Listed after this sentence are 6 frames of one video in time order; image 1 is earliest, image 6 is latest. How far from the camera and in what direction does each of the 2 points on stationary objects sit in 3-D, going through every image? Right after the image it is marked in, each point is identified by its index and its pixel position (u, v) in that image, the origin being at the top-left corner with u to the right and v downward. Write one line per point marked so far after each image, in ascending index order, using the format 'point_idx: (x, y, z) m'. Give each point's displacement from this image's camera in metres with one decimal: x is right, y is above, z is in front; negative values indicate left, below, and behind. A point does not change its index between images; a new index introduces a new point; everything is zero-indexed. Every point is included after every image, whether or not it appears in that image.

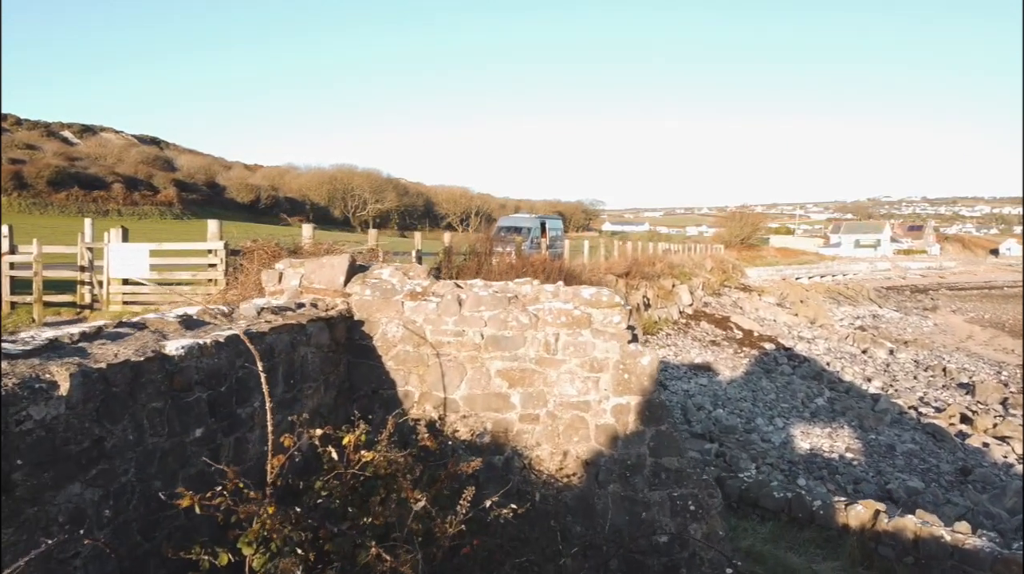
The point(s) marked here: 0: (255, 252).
0: (-2.9, +0.4, +8.0) m
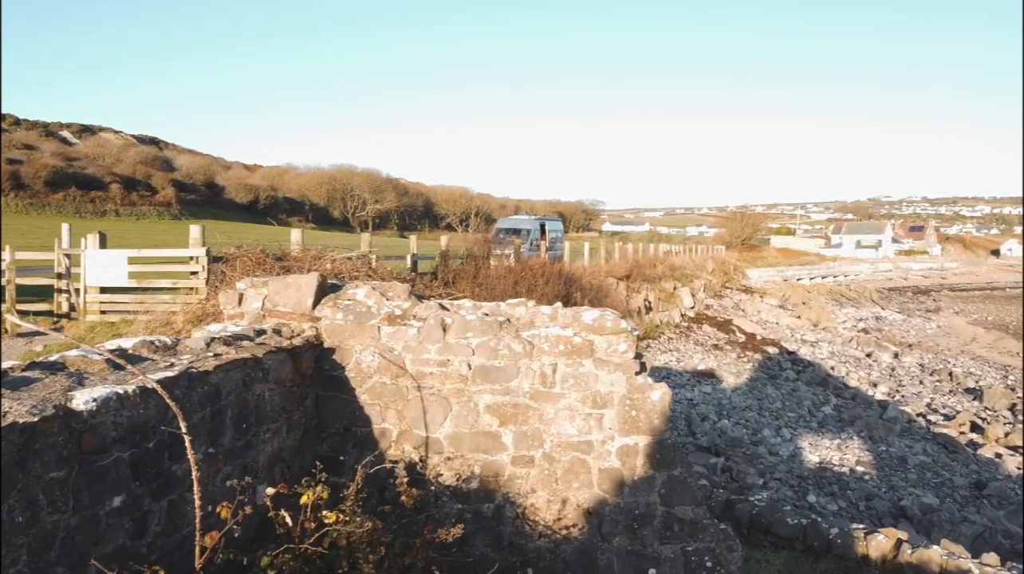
0: (-2.9, +0.3, +7.6) m
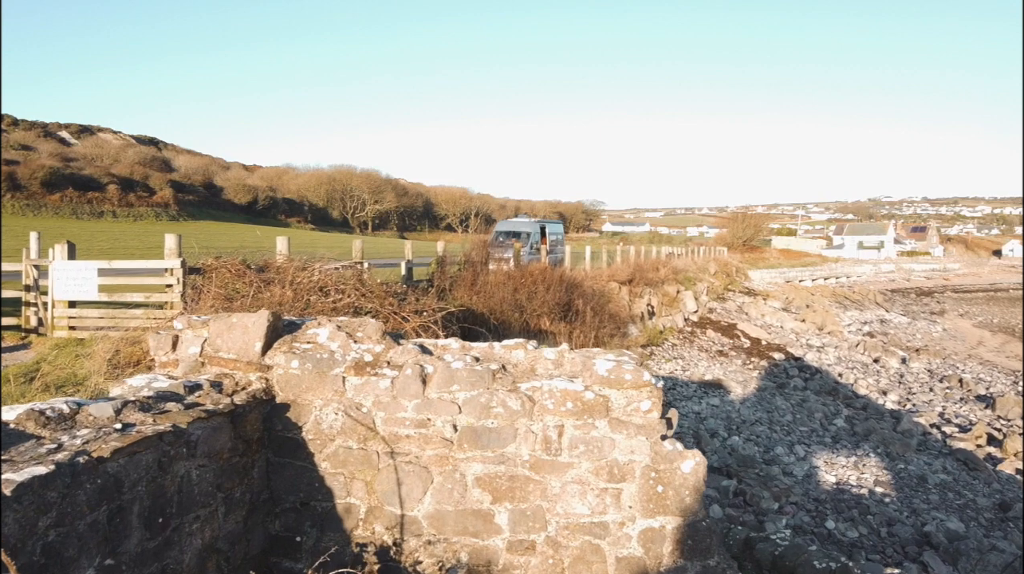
0: (-3.0, +0.2, +7.1) m
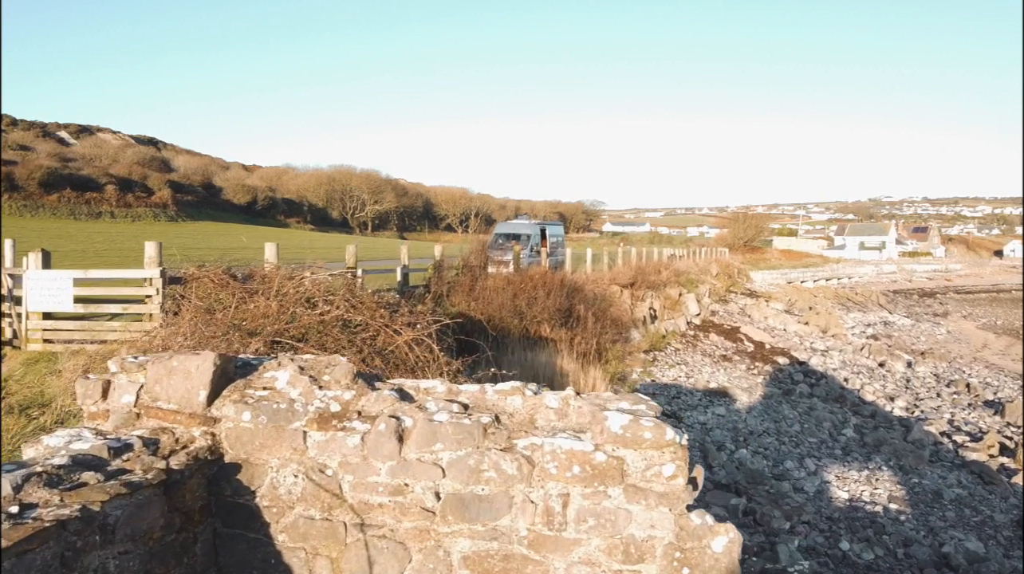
0: (-3.0, +0.1, +6.7) m
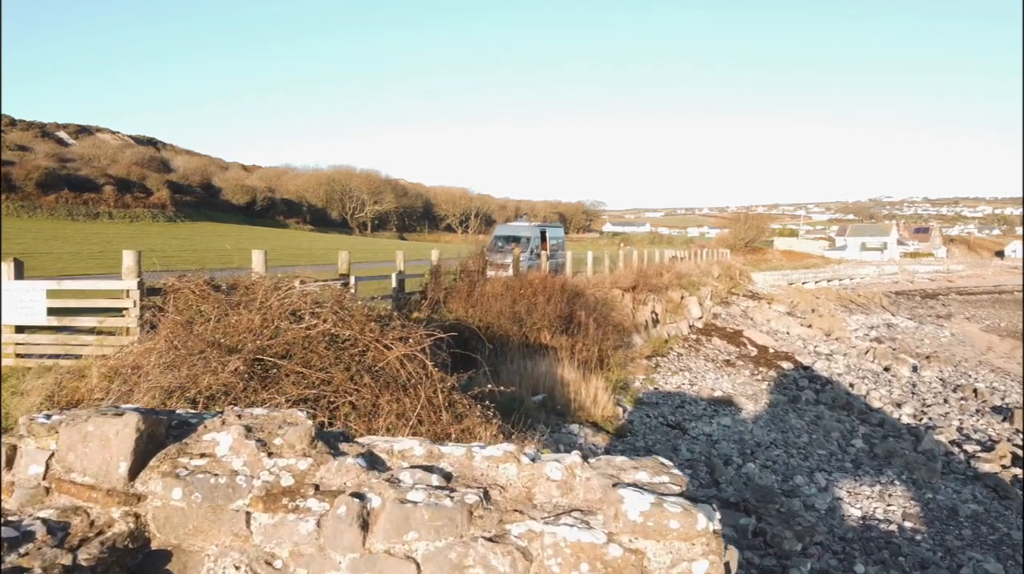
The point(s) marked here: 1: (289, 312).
0: (-3.0, 0.0, +6.4) m
1: (-1.9, -0.2, +6.0) m
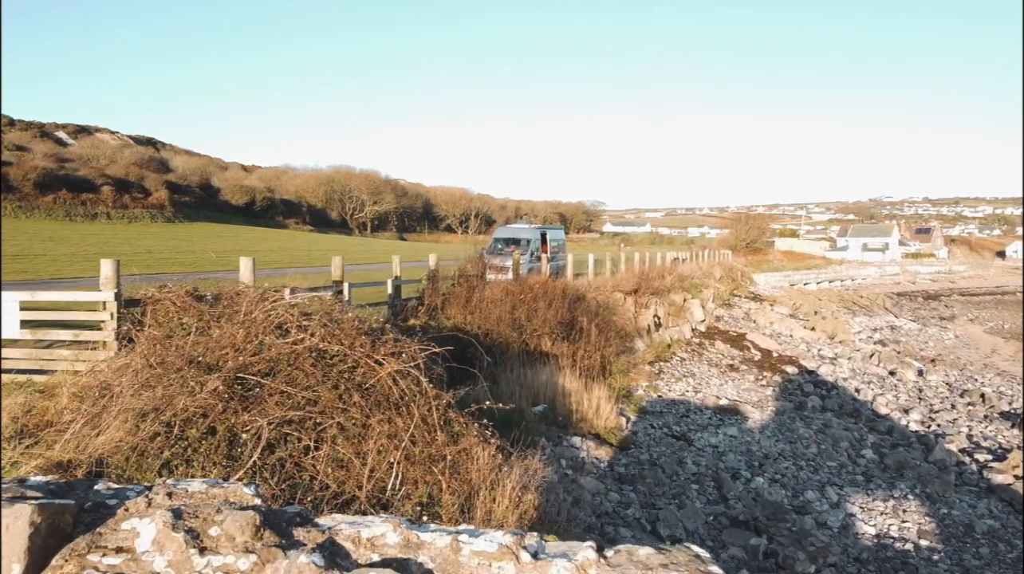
0: (-3.0, -0.1, +6.0) m
1: (-1.9, -0.3, +5.6) m
